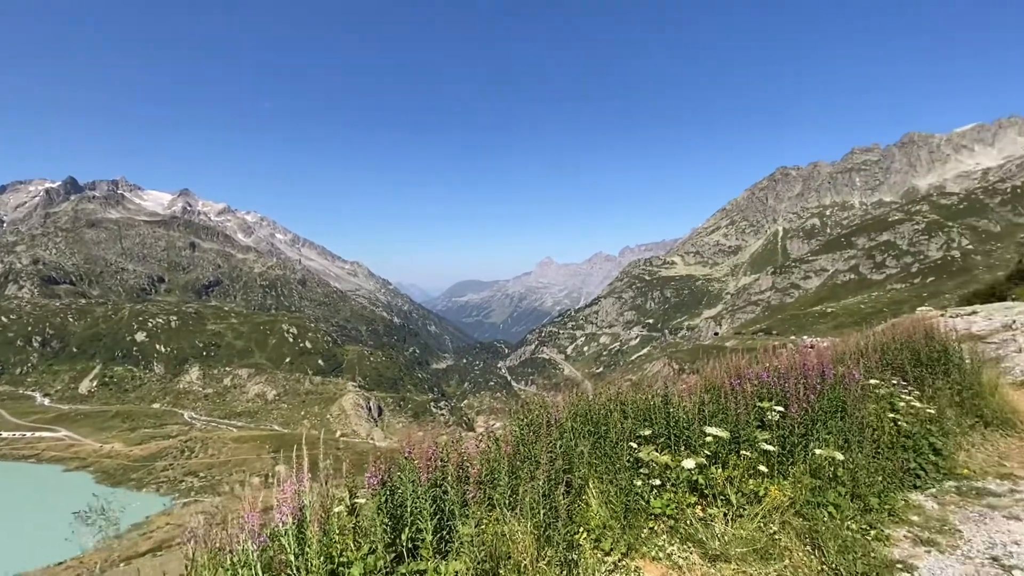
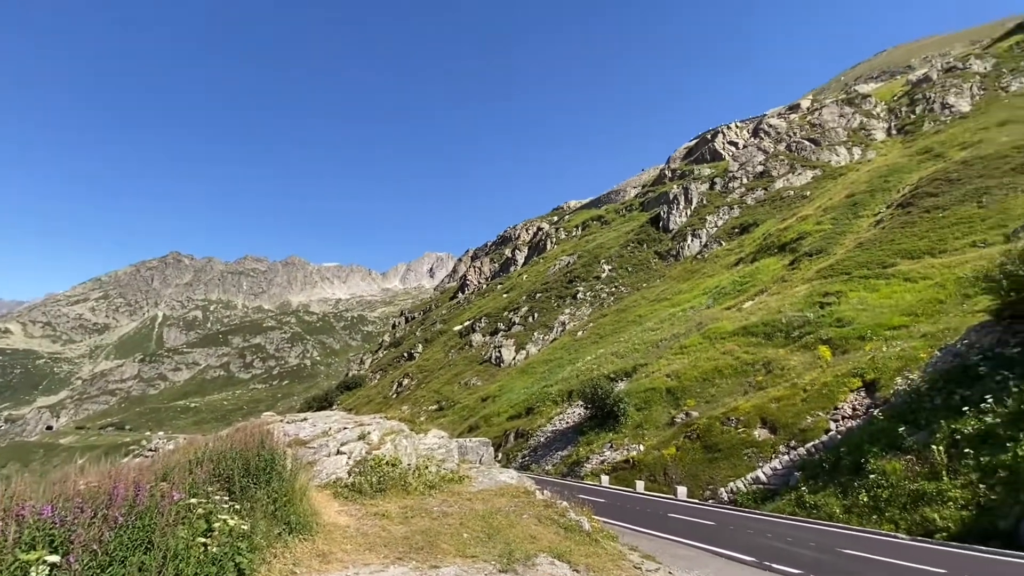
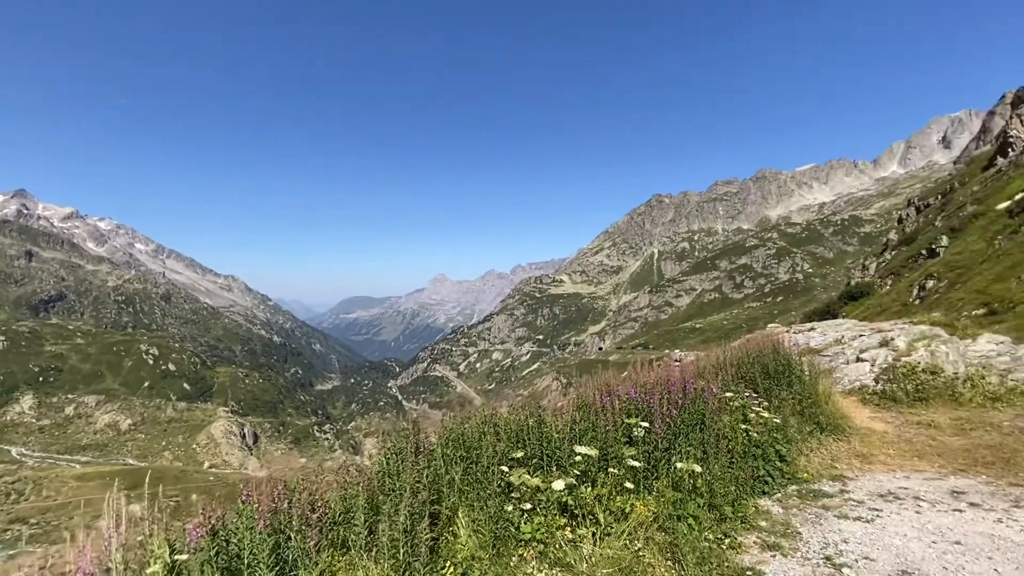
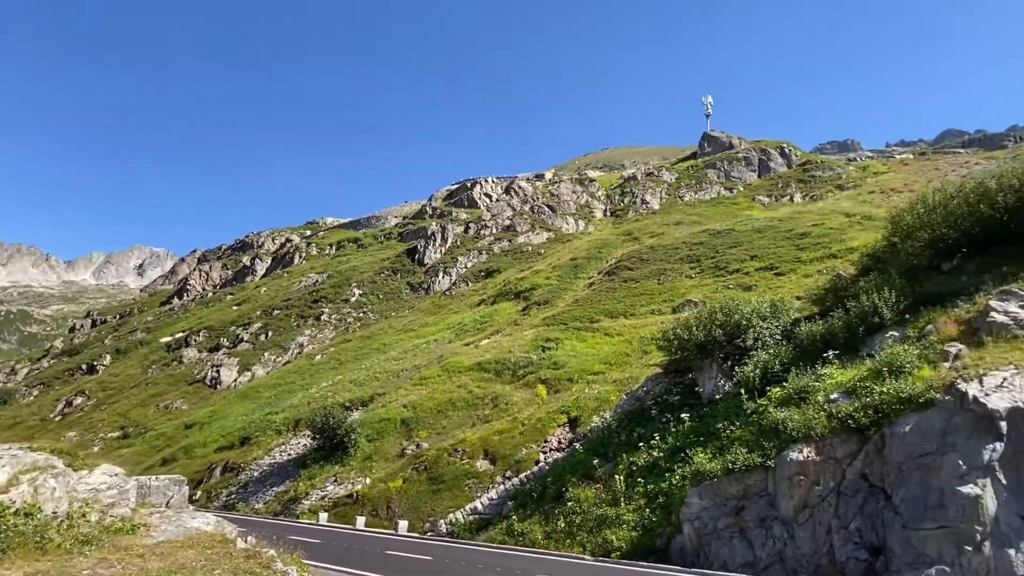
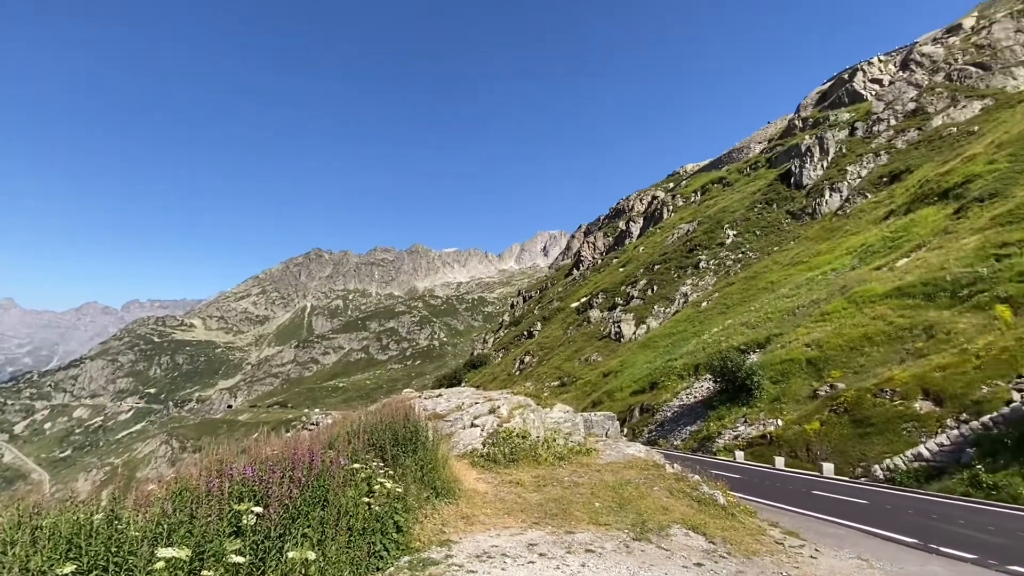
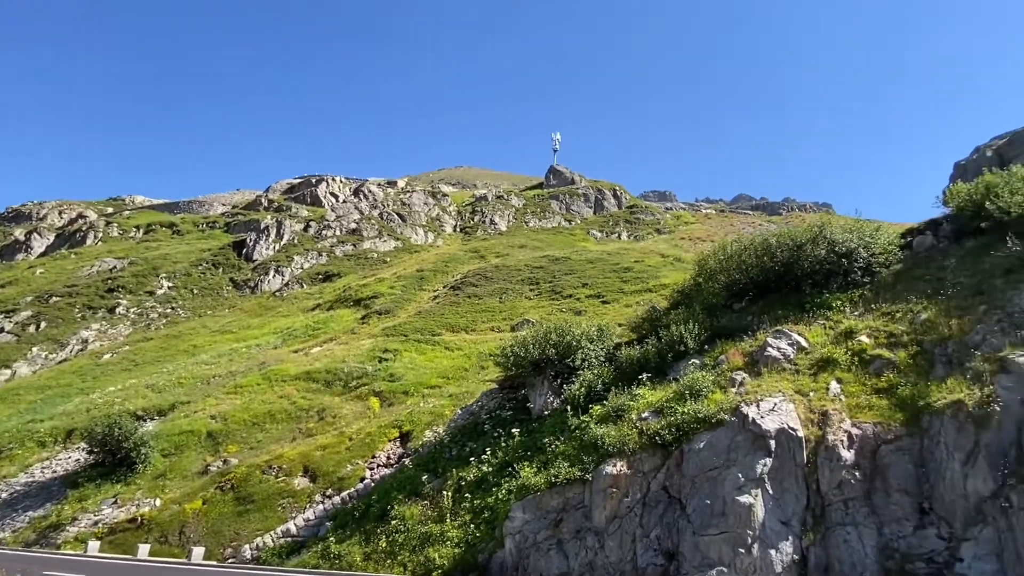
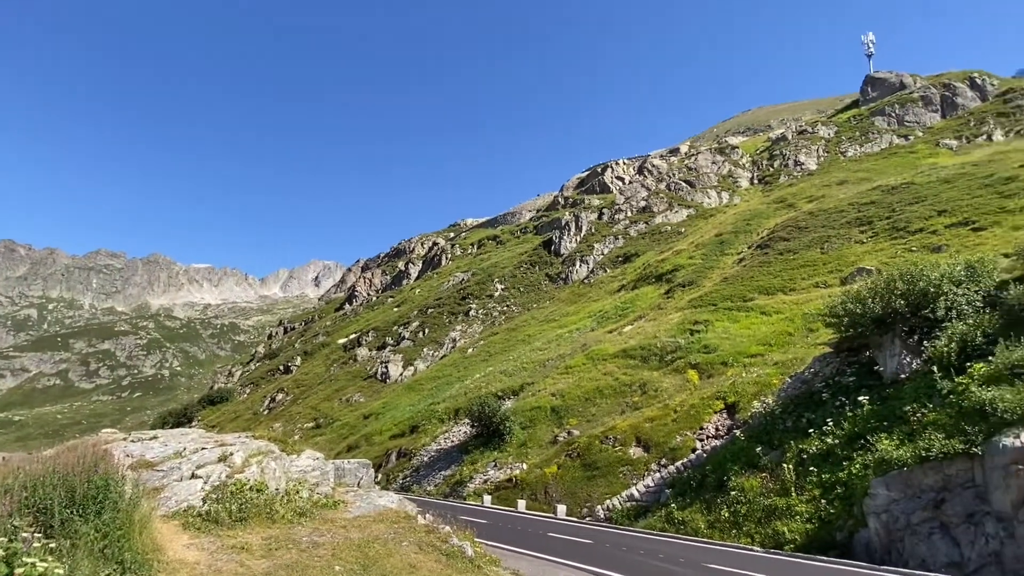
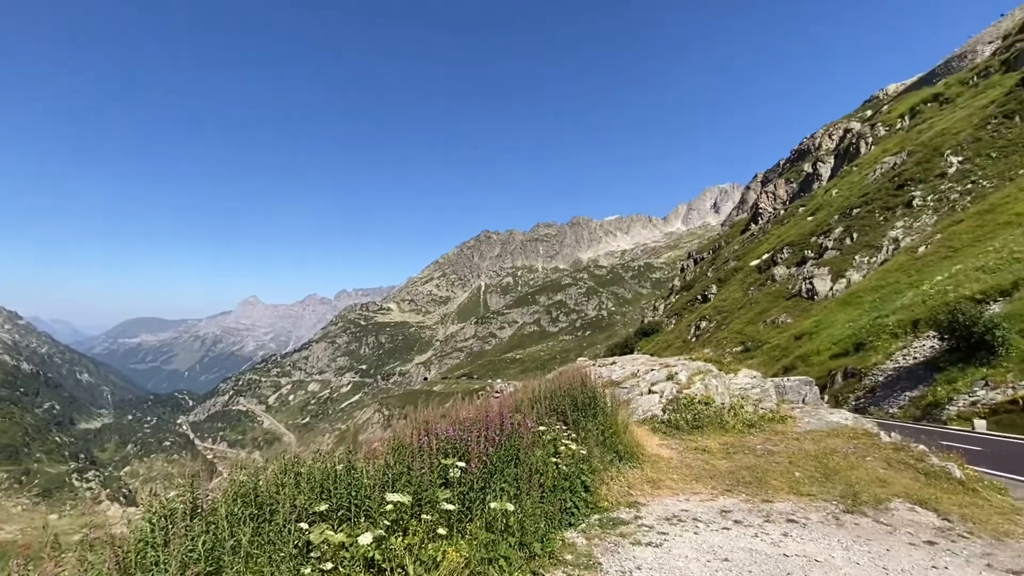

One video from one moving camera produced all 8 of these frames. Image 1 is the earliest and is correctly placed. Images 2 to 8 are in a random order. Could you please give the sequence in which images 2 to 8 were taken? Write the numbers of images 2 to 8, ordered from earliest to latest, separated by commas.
3, 8, 5, 2, 7, 4, 6
